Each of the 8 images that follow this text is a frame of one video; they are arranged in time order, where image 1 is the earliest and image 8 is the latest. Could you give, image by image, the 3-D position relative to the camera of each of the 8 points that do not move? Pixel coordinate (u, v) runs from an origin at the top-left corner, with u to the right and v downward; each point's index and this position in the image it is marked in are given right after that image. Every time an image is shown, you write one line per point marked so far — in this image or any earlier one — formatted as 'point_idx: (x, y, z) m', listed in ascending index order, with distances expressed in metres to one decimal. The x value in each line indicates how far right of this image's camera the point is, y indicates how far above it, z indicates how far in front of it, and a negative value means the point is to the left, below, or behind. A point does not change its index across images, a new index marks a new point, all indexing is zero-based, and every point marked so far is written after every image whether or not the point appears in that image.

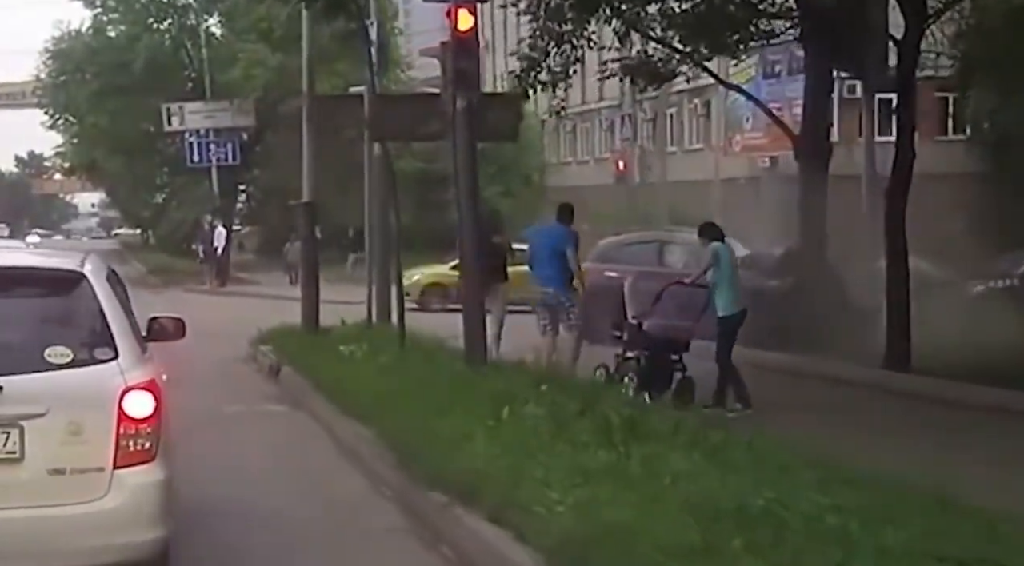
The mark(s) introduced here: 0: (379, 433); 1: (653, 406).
0: (-0.8, -0.9, +11.1) m
1: (+0.9, -0.8, +11.6) m
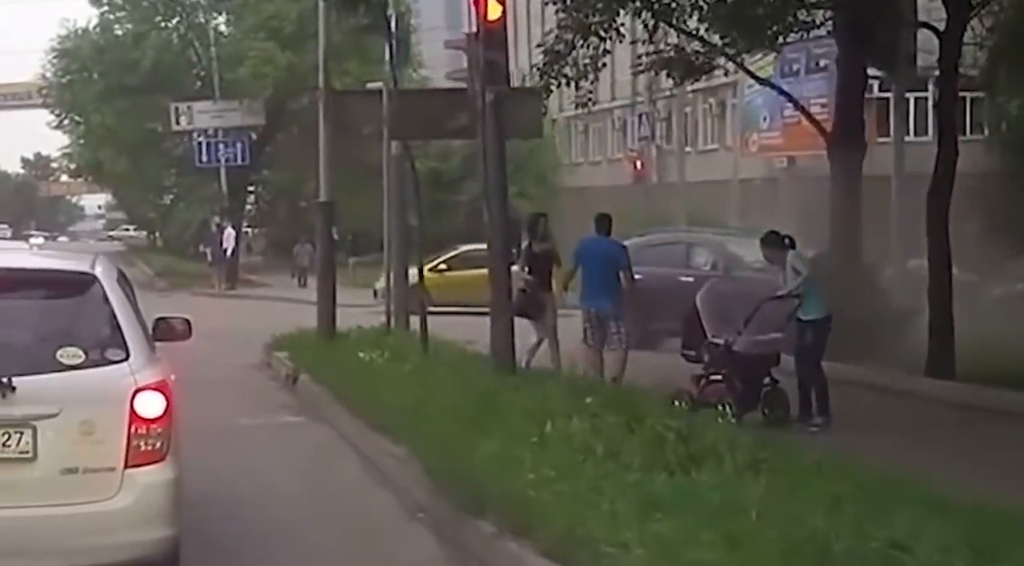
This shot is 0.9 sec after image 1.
0: (-0.6, -0.9, +10.3) m
1: (+1.2, -0.9, +10.8) m
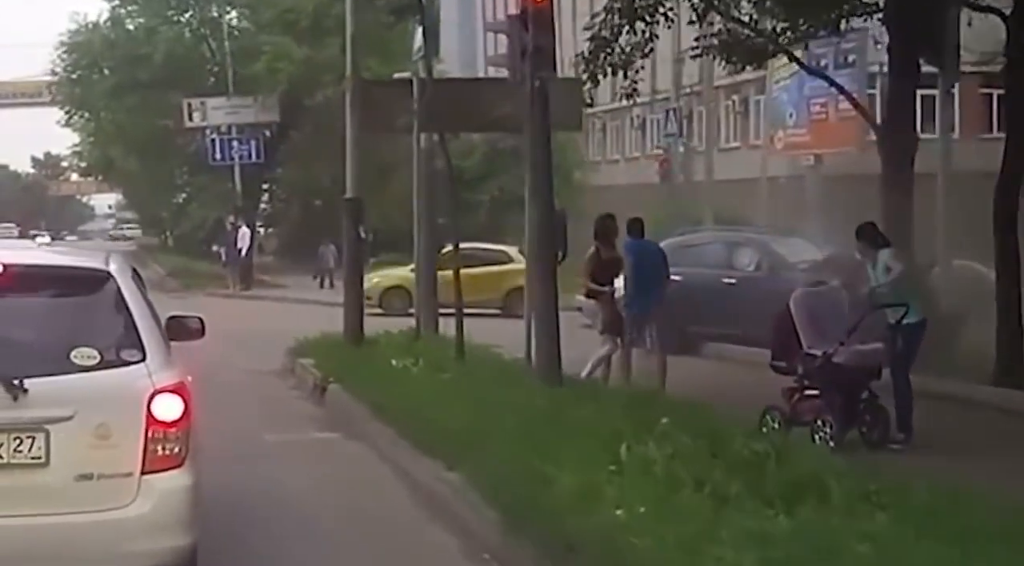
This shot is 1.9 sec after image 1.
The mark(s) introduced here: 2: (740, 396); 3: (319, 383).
0: (-0.3, -0.9, +9.2) m
1: (+1.5, -0.9, +9.6) m
2: (+2.0, -1.0, +14.9) m
3: (-1.6, -0.8, +14.7) m
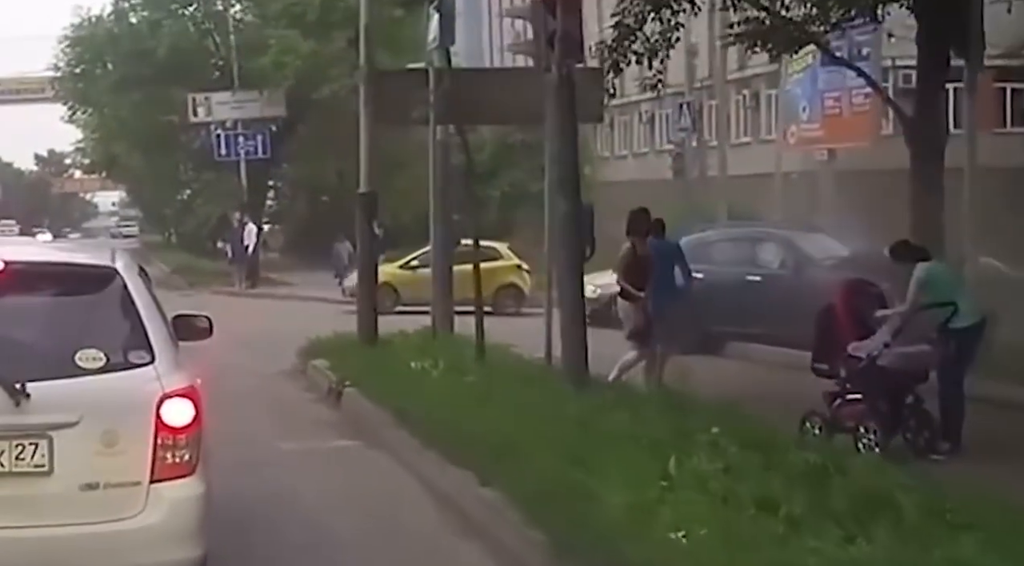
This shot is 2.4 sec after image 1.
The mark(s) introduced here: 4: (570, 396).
0: (-0.1, -0.9, +8.5) m
1: (+1.7, -0.9, +9.0) m
2: (+2.2, -0.9, +14.2) m
3: (-1.4, -0.8, +14.0) m
4: (+0.4, -0.7, +11.0) m
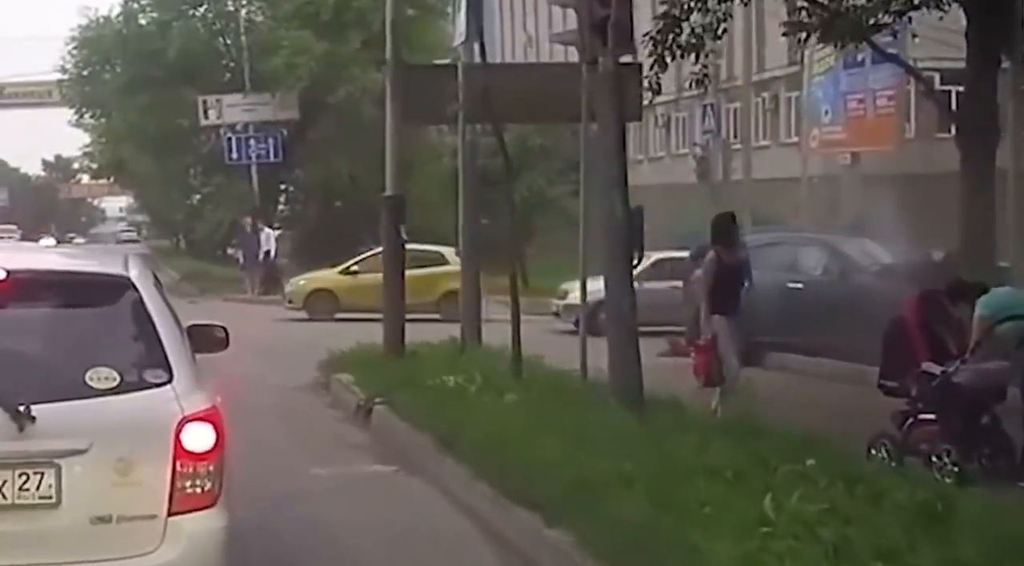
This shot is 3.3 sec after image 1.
0: (+0.2, -0.9, +7.6) m
1: (+2.0, -0.9, +8.0) m
2: (+2.5, -1.0, +13.2) m
3: (-1.1, -0.9, +13.0) m
4: (+0.6, -0.8, +10.1) m
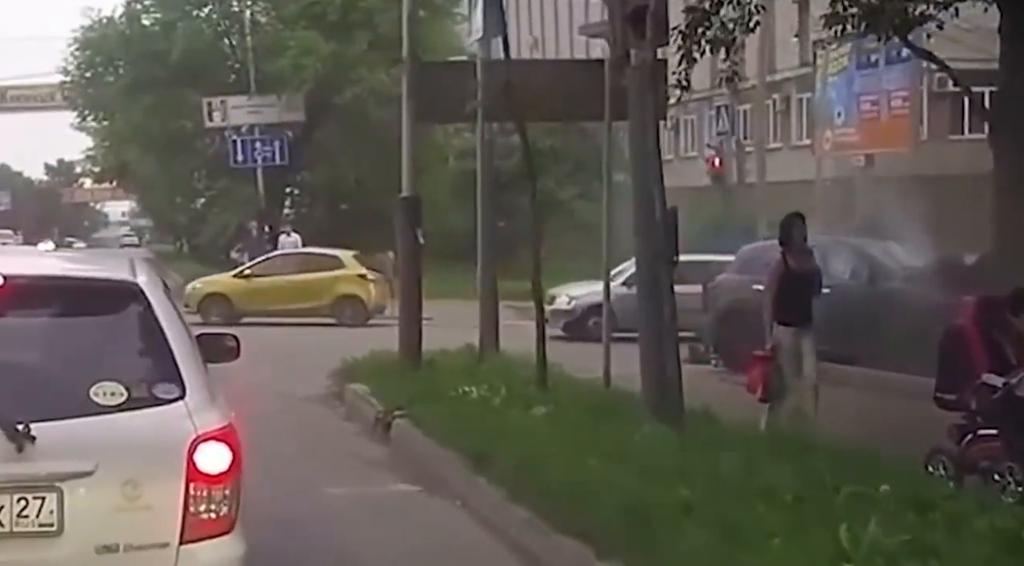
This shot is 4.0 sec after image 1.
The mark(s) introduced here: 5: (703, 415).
0: (+0.4, -1.0, +6.9) m
1: (+2.1, -1.0, +7.3) m
2: (+2.6, -1.0, +12.6) m
3: (-0.9, -0.9, +12.4) m
4: (+0.8, -0.8, +9.4) m
5: (+1.3, -0.9, +12.2) m
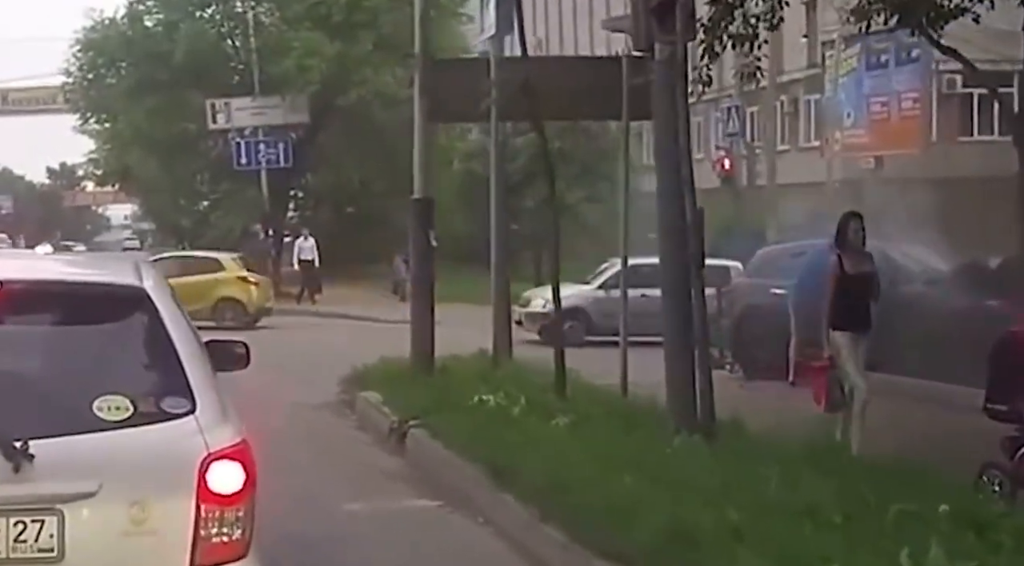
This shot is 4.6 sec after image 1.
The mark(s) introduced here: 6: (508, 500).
0: (+0.5, -1.0, +6.4) m
1: (+2.3, -1.0, +6.9) m
2: (+2.8, -1.1, +12.1) m
3: (-0.8, -1.0, +11.9) m
4: (+0.9, -0.8, +9.0) m
5: (+1.5, -0.9, +11.8) m
6: (0.0, -1.0, +8.3) m
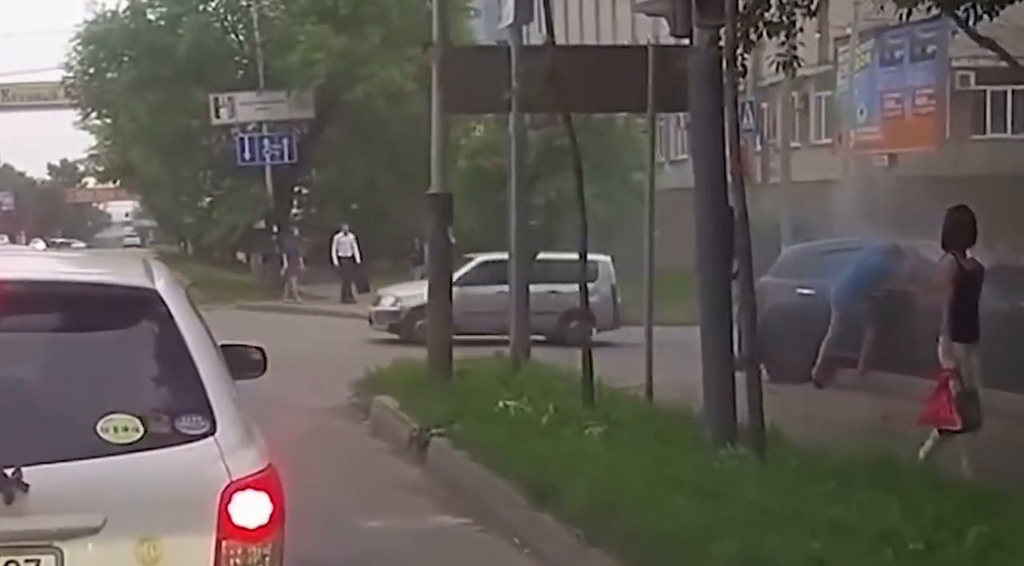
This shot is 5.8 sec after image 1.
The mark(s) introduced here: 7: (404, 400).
0: (+0.6, -1.0, +5.8) m
1: (+2.4, -1.0, +6.2) m
2: (+2.9, -1.1, +11.4) m
3: (-0.6, -1.0, +11.3) m
4: (+1.1, -0.8, +8.3) m
5: (+1.6, -1.0, +11.1) m
6: (+0.2, -1.0, +7.7) m
7: (-0.8, -0.9, +12.9) m
